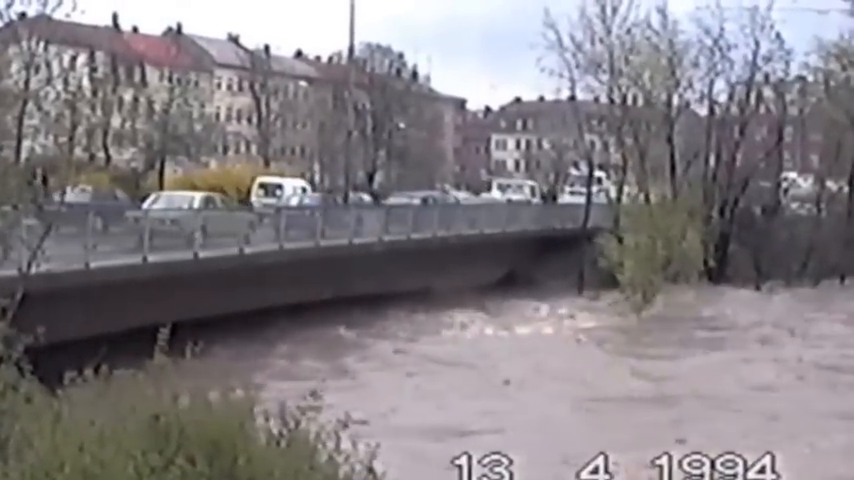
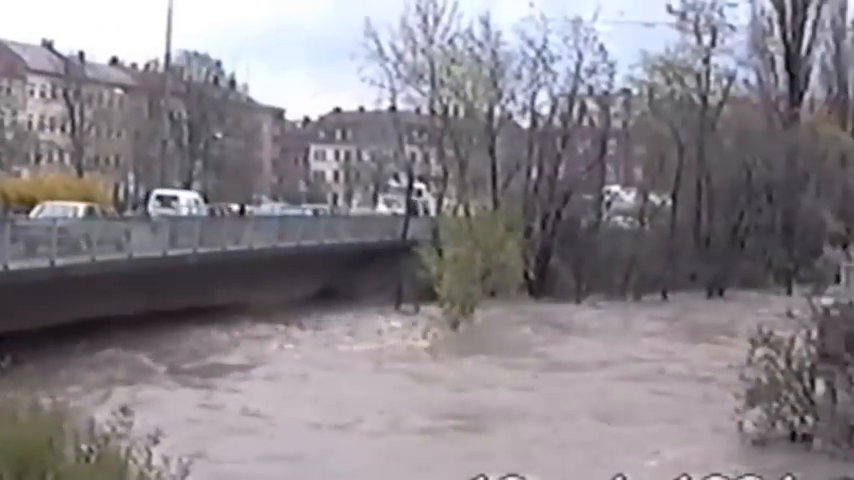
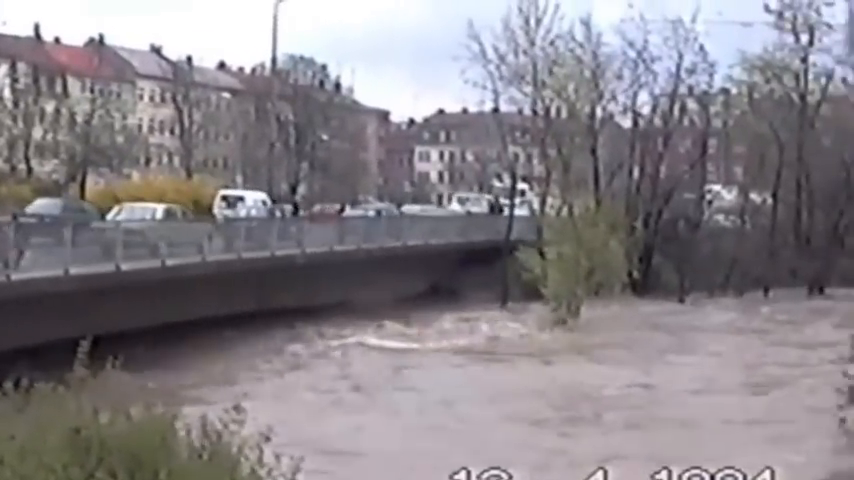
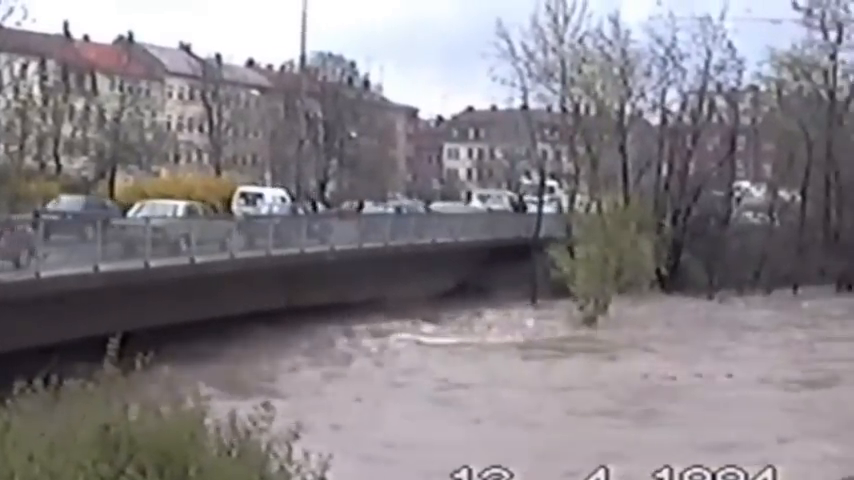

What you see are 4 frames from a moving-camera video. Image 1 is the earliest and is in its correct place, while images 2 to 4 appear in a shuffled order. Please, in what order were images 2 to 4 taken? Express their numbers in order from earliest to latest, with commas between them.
4, 3, 2
